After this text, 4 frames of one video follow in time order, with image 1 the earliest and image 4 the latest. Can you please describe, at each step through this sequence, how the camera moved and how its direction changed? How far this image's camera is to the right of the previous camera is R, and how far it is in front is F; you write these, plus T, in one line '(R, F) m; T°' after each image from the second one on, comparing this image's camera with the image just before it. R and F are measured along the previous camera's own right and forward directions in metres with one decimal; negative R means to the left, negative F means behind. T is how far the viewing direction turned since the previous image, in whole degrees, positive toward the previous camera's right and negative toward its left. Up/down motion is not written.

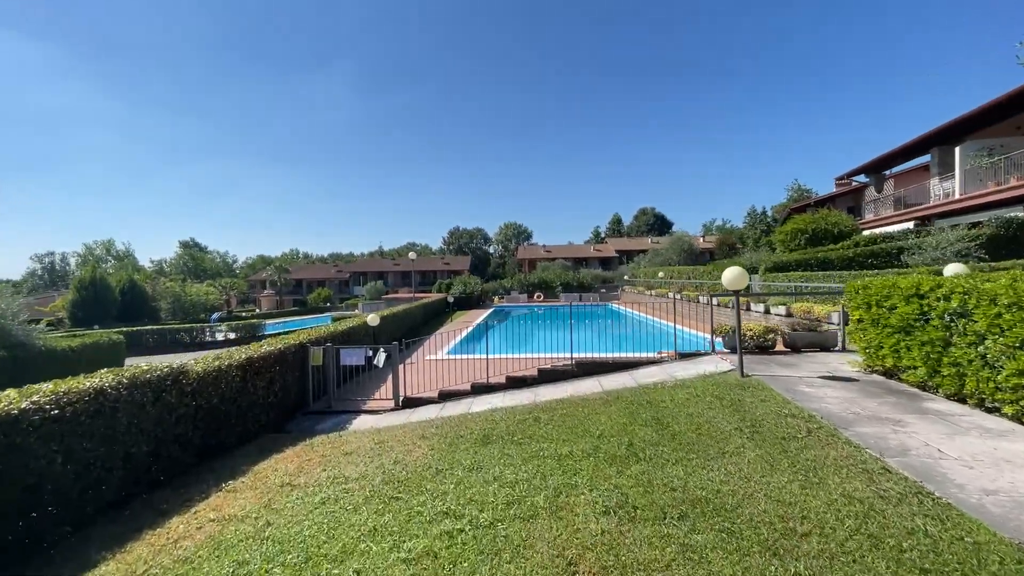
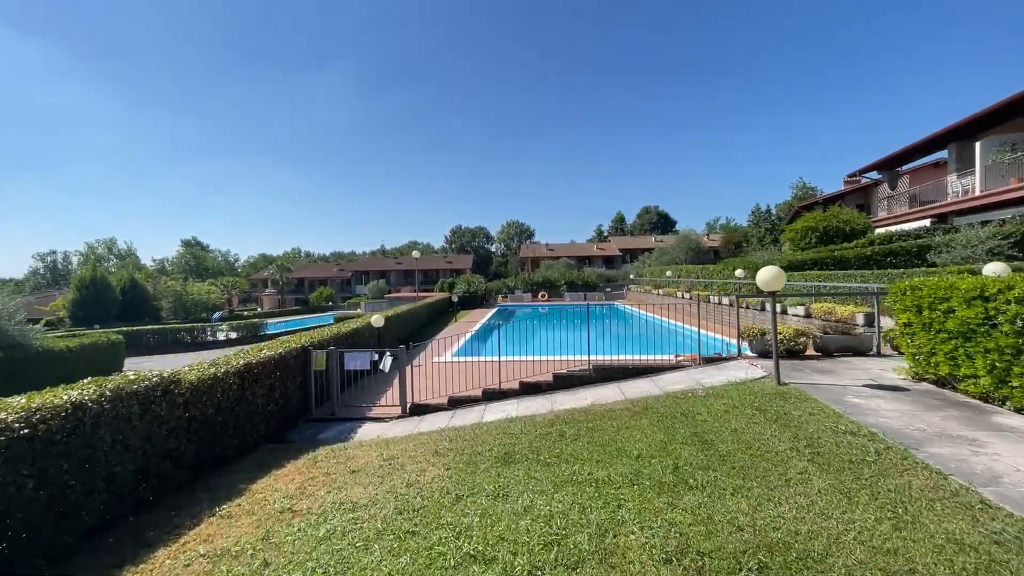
(-0.2, +0.4) m; 0°
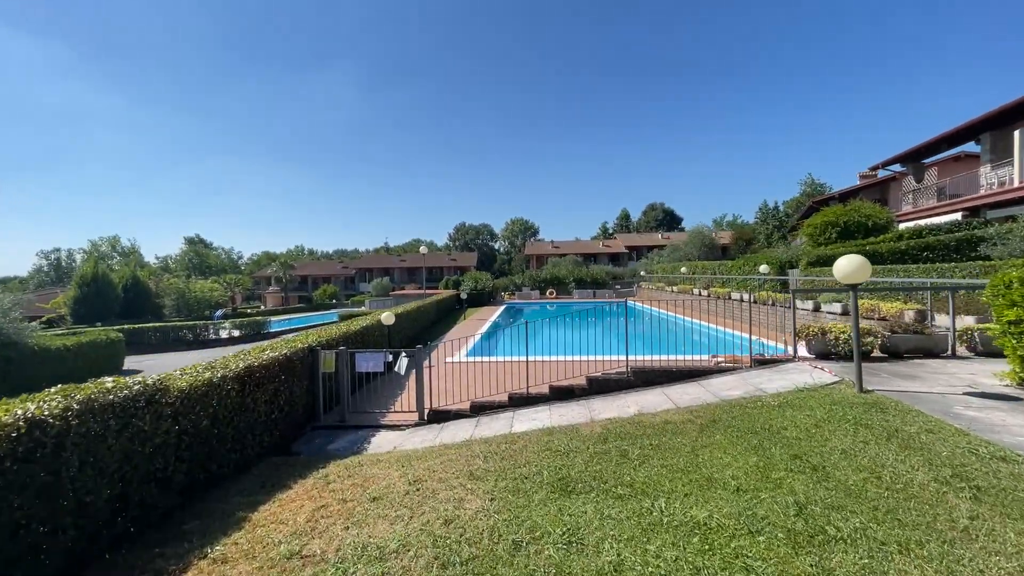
(-0.4, +0.7) m; 0°
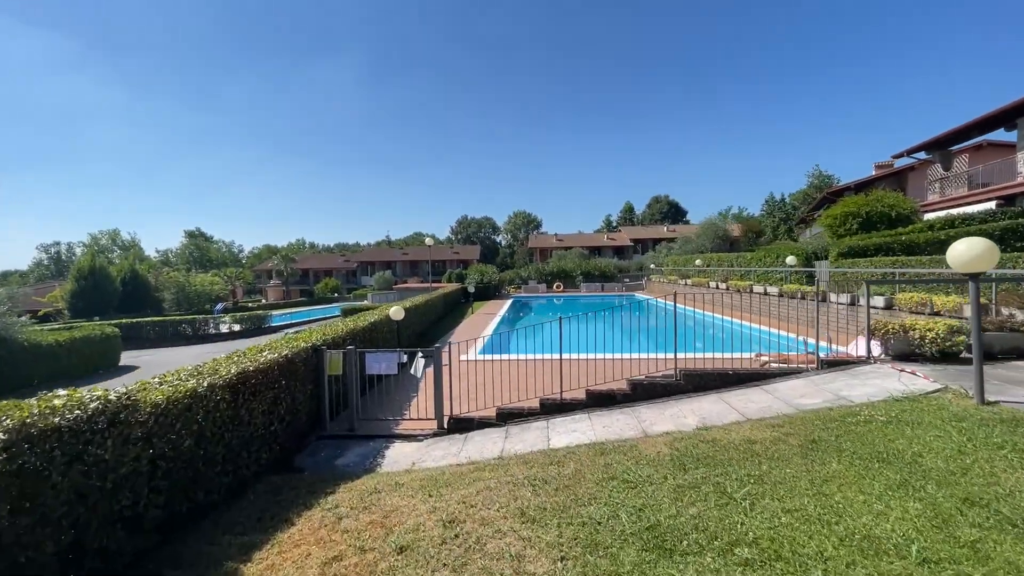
(-0.4, +0.8) m; 0°
